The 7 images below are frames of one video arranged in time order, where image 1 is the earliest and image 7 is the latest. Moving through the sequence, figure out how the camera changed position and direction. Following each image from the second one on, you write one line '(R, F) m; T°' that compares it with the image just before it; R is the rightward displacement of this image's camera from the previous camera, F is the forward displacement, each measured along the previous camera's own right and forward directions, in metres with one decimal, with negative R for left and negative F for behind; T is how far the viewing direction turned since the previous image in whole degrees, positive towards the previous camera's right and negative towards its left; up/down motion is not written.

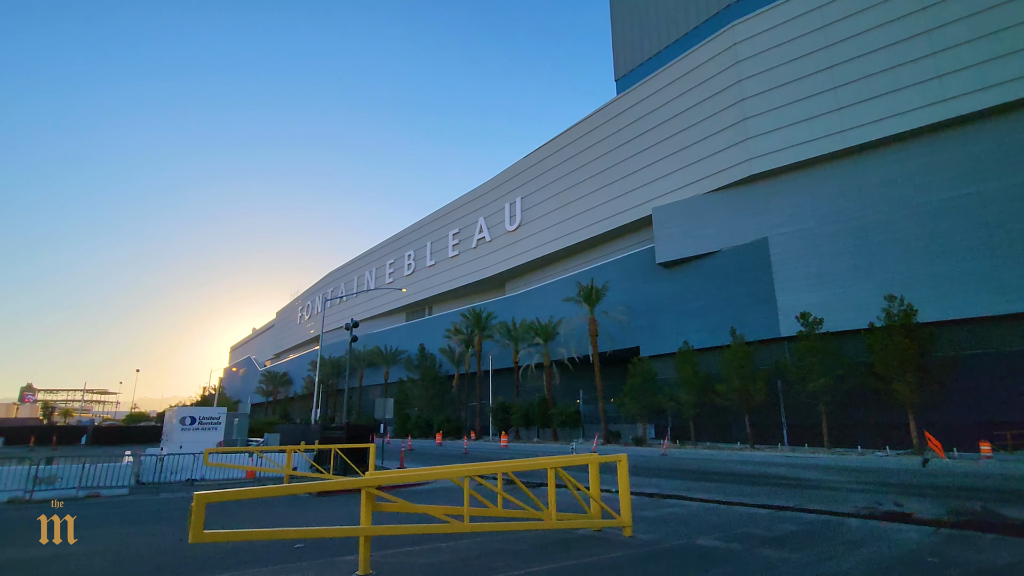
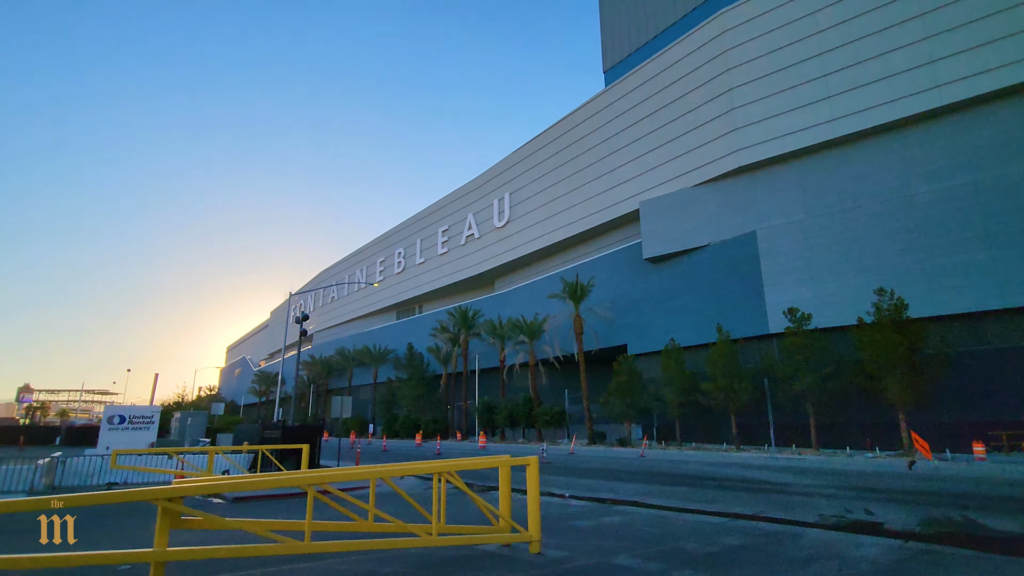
(+1.4, +1.2) m; 0°
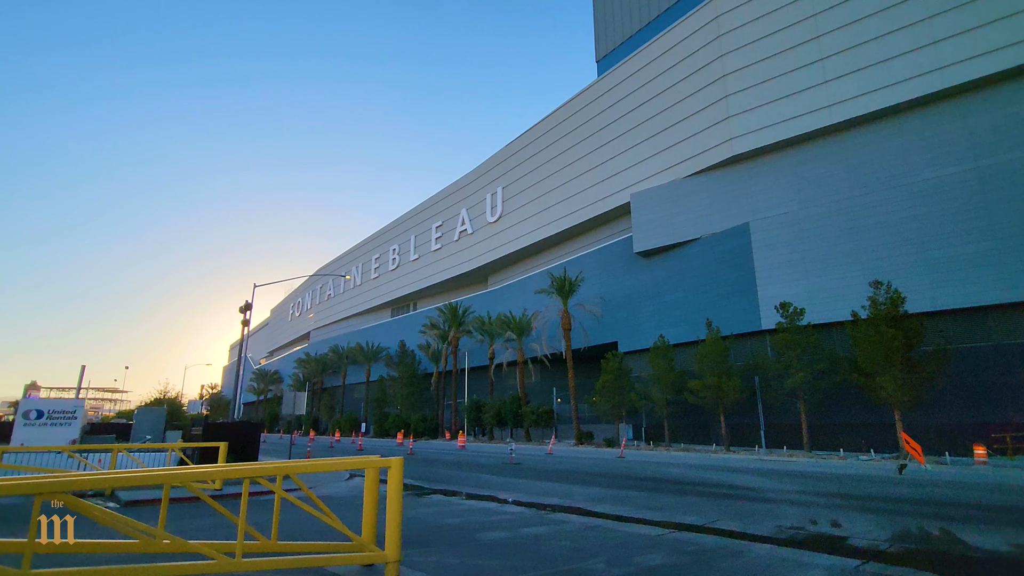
(+1.5, +1.3) m; -1°
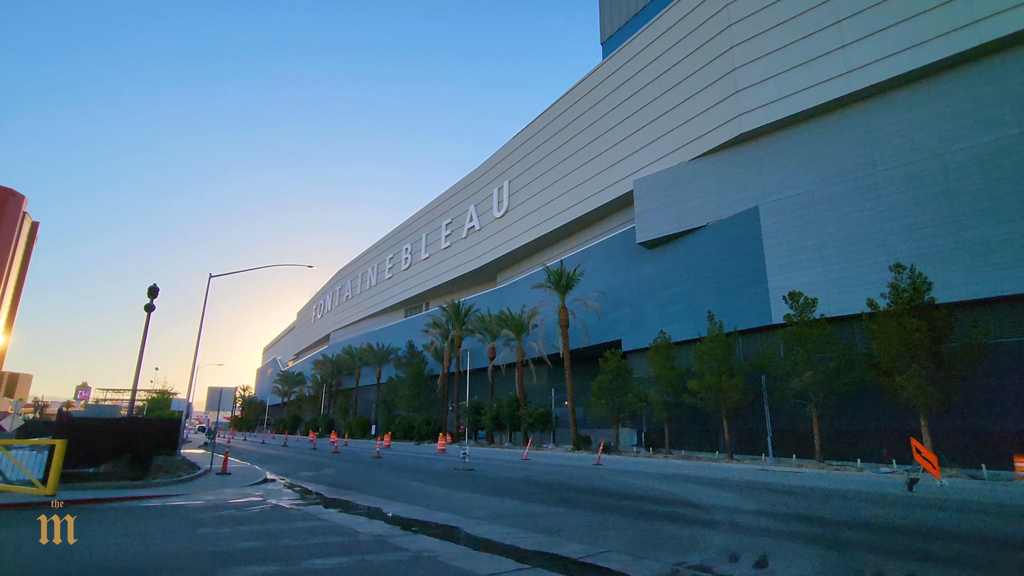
(+2.8, +2.5) m; -4°
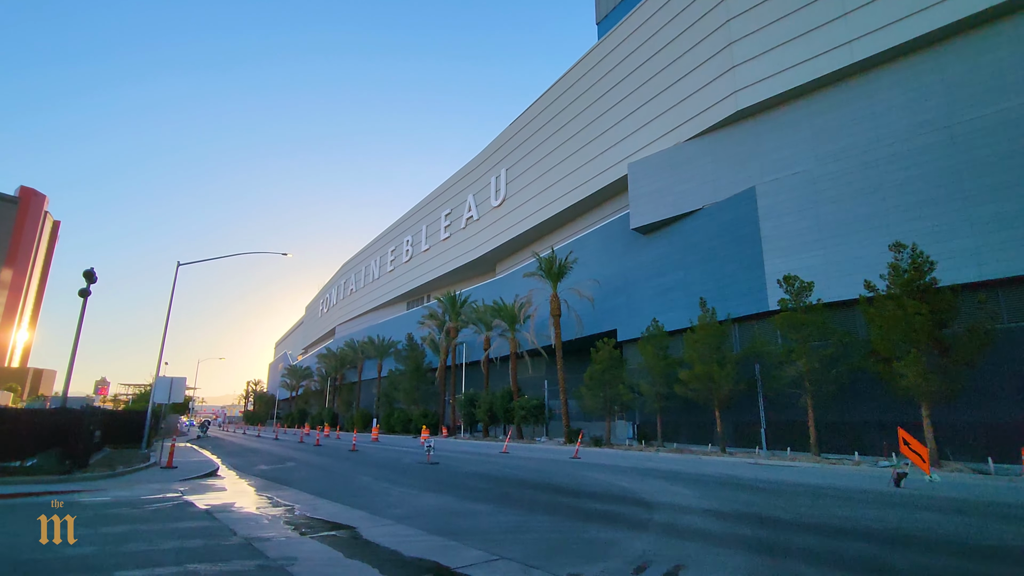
(+1.5, +1.1) m; -1°
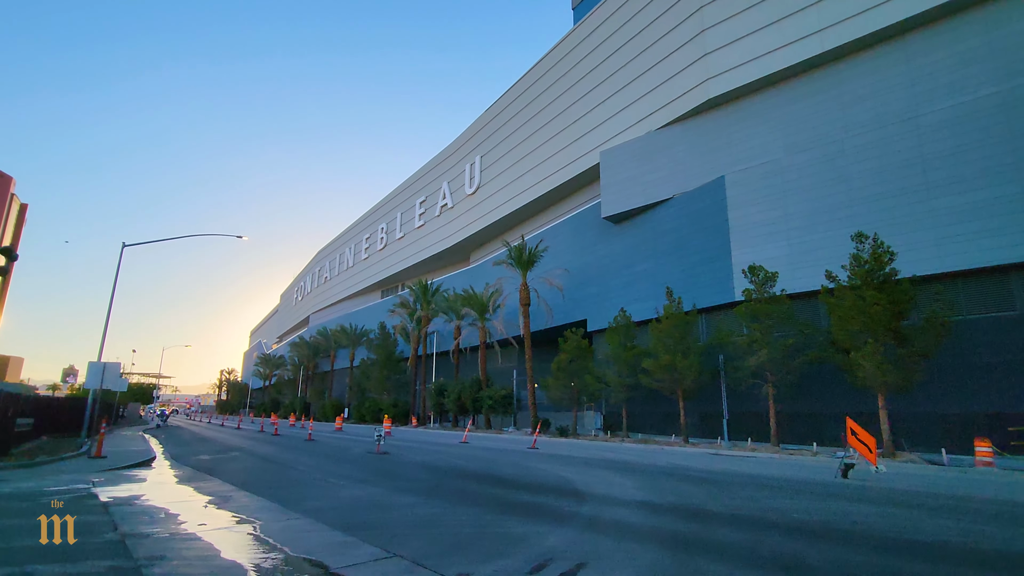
(+0.8, +0.5) m; +2°
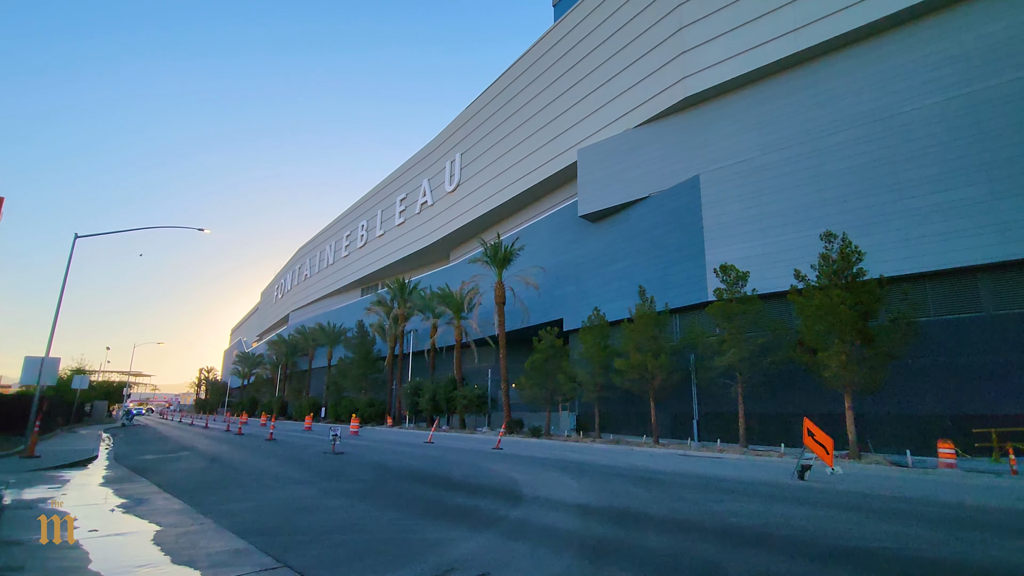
(+0.7, +0.4) m; +1°
